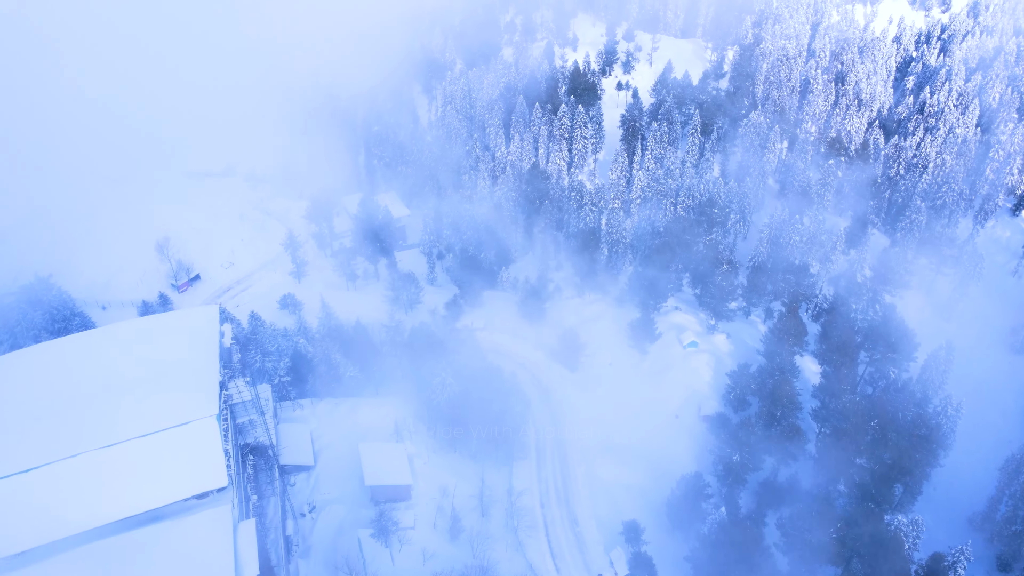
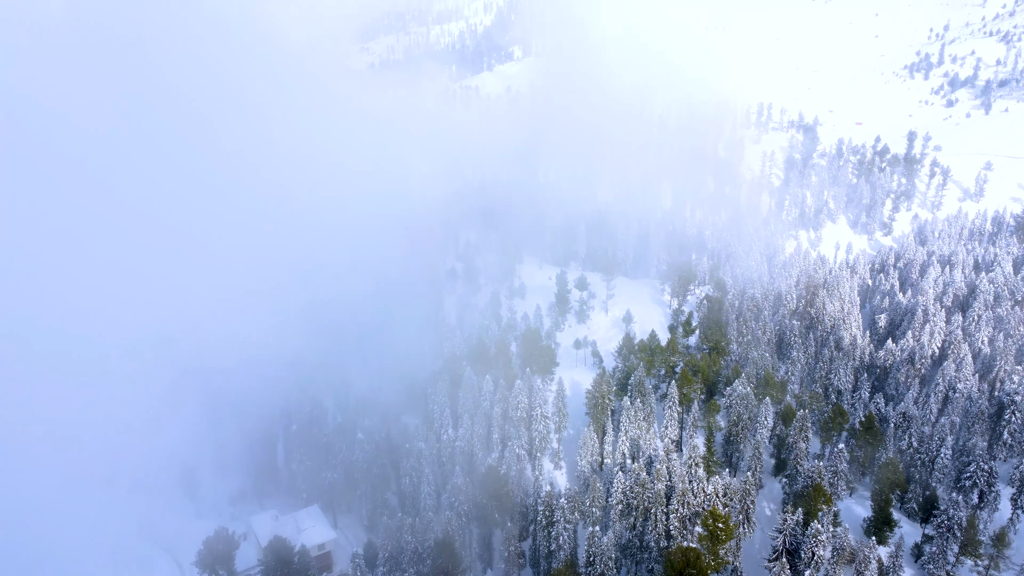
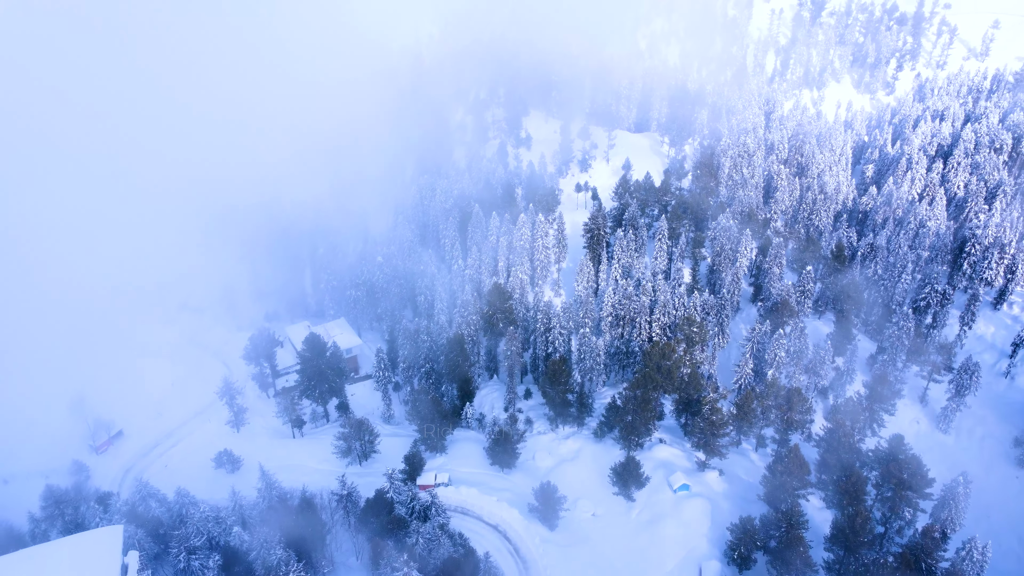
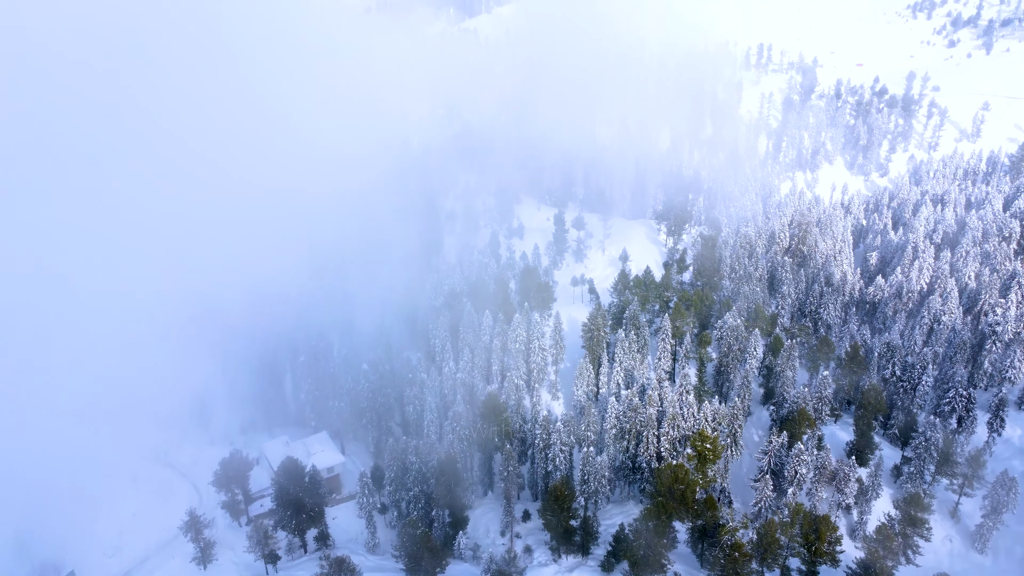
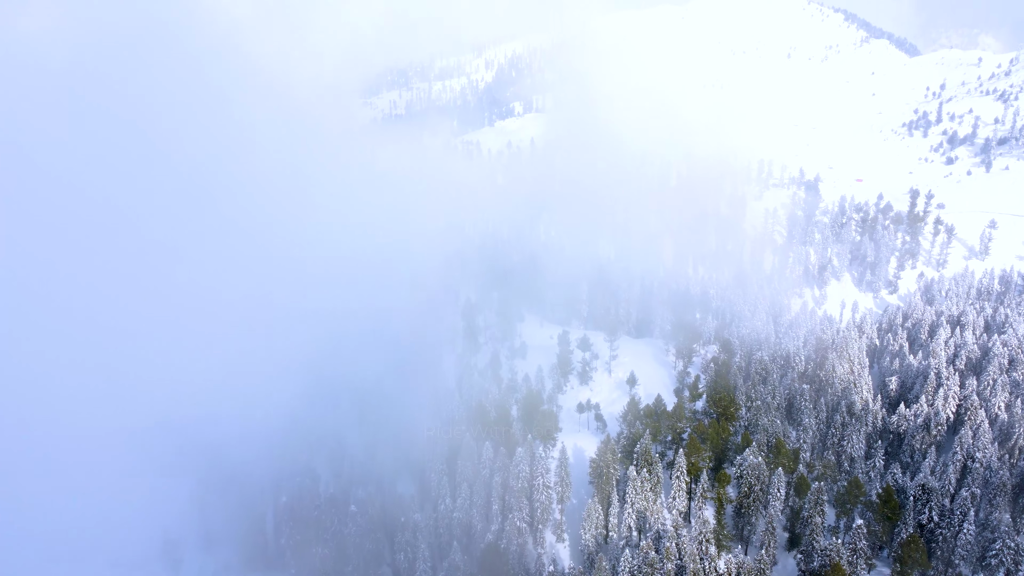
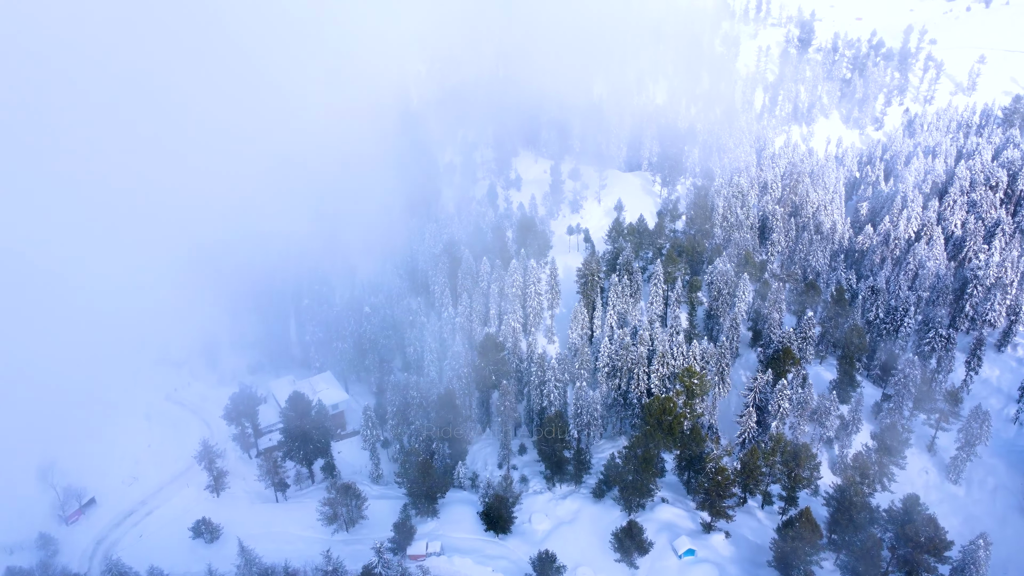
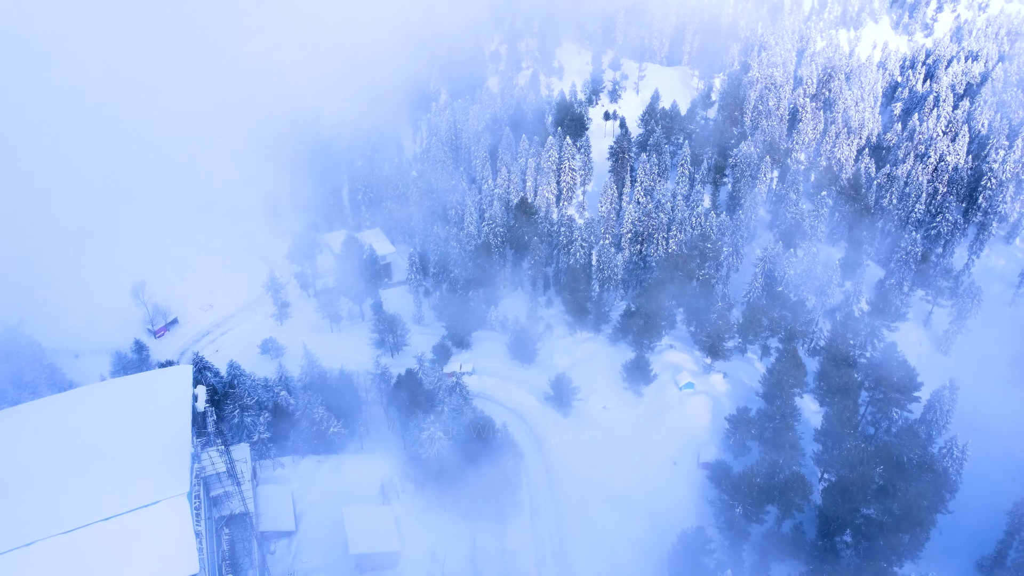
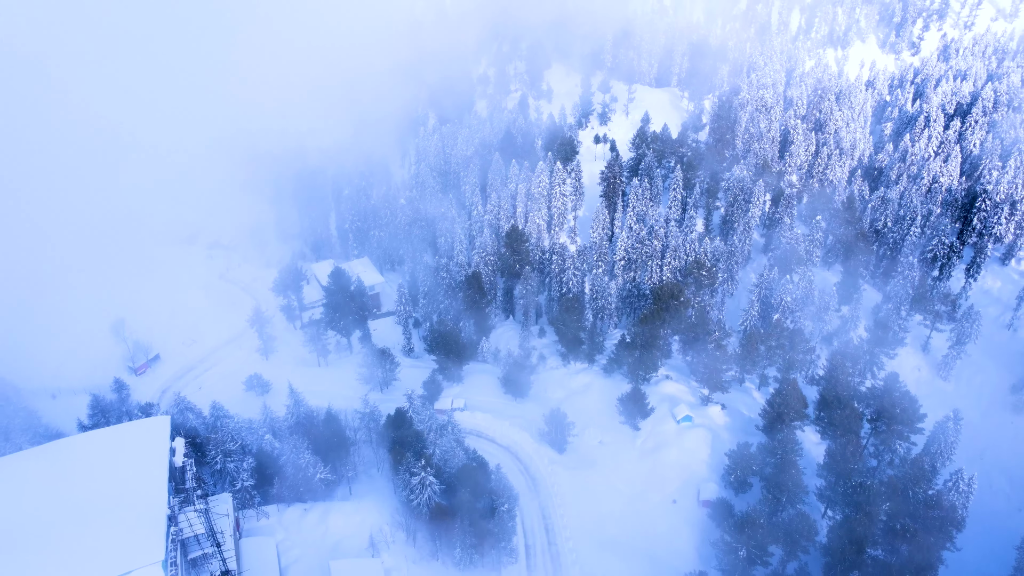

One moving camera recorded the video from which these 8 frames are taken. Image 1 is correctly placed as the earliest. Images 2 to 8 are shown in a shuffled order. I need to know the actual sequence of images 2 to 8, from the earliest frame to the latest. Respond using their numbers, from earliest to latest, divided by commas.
7, 8, 3, 6, 4, 2, 5
